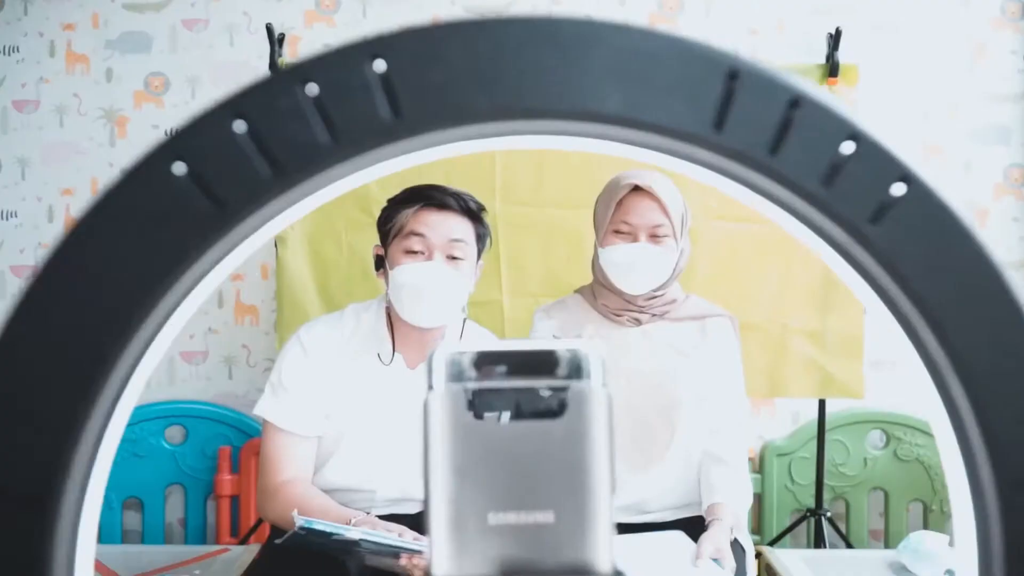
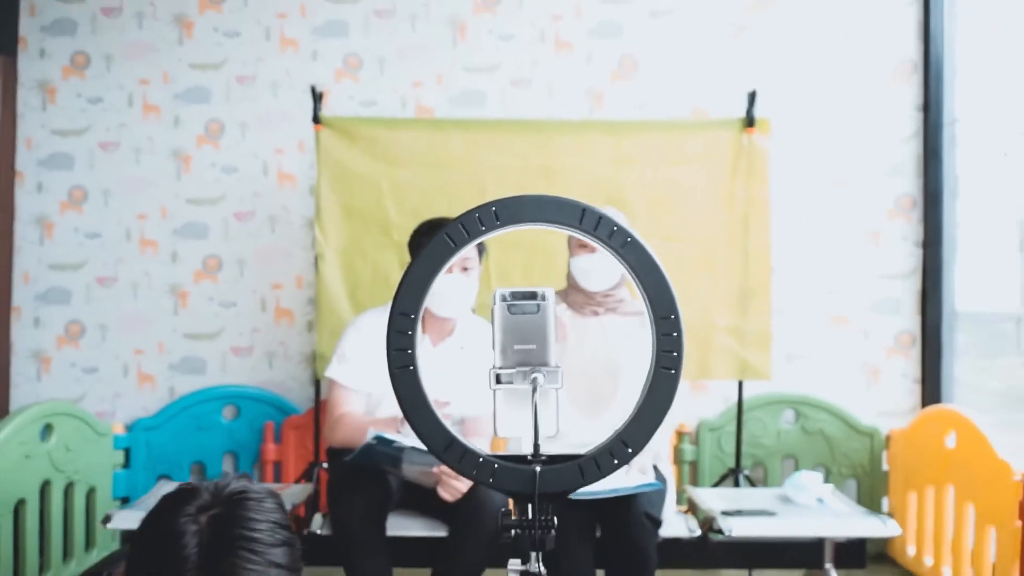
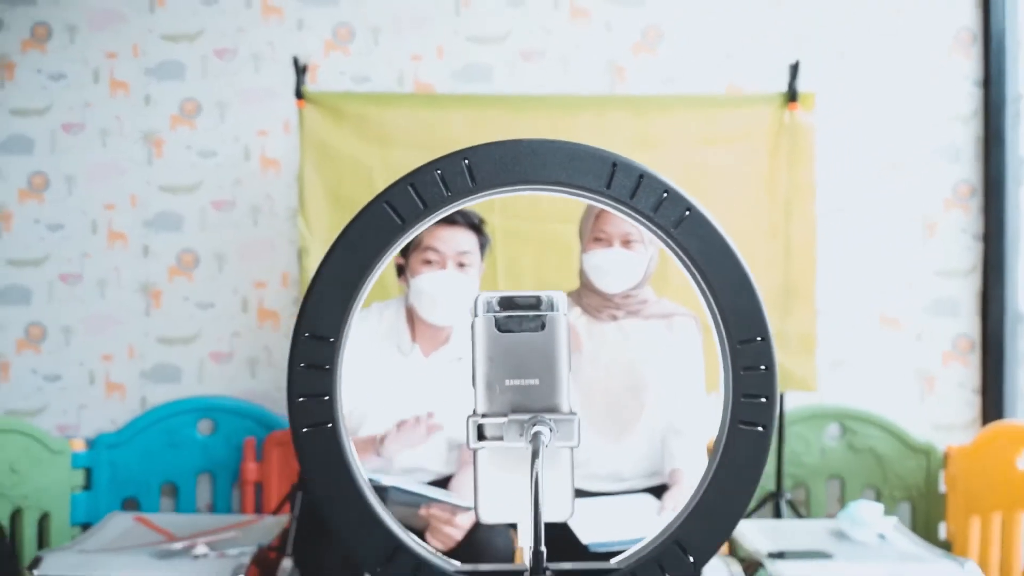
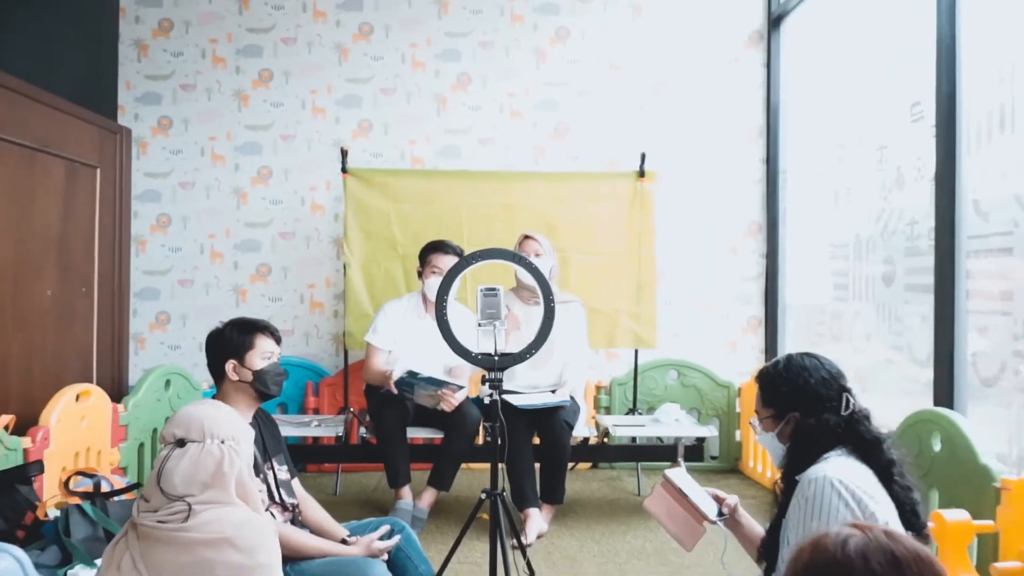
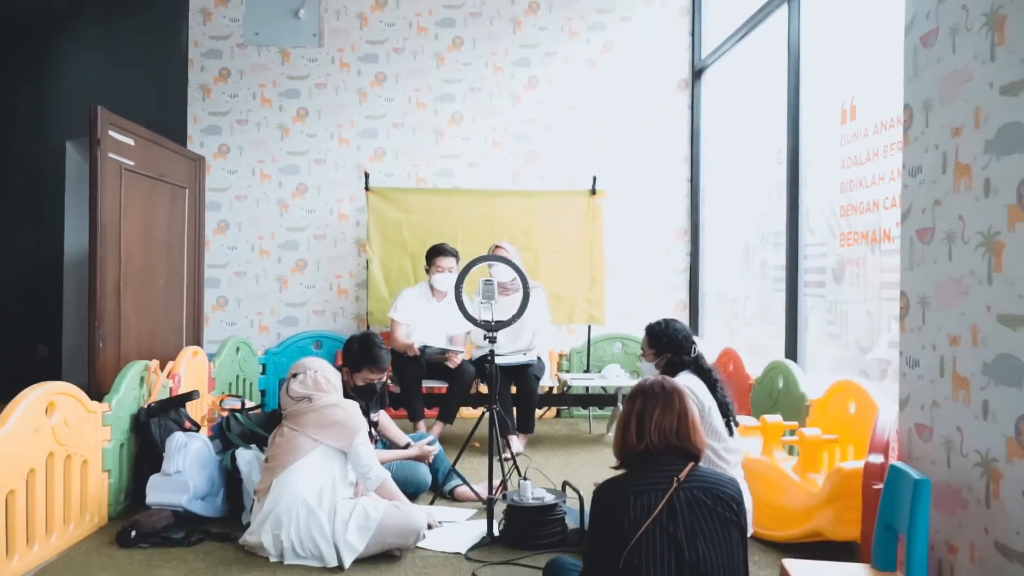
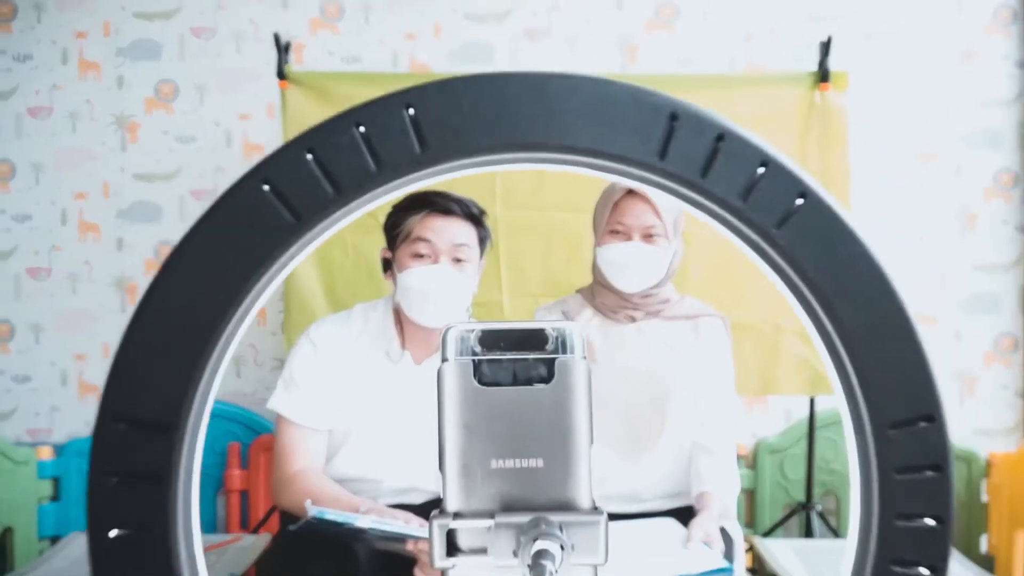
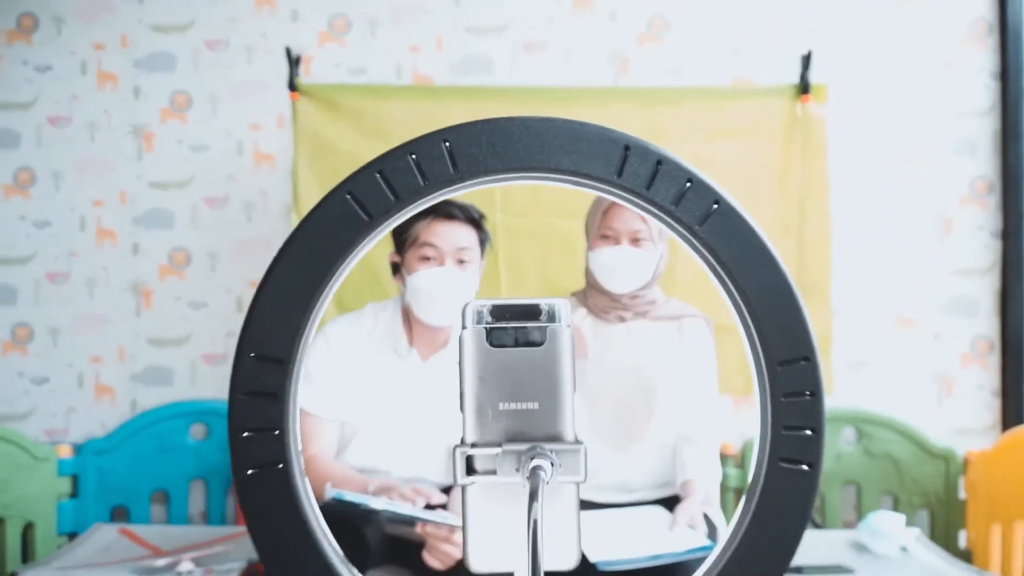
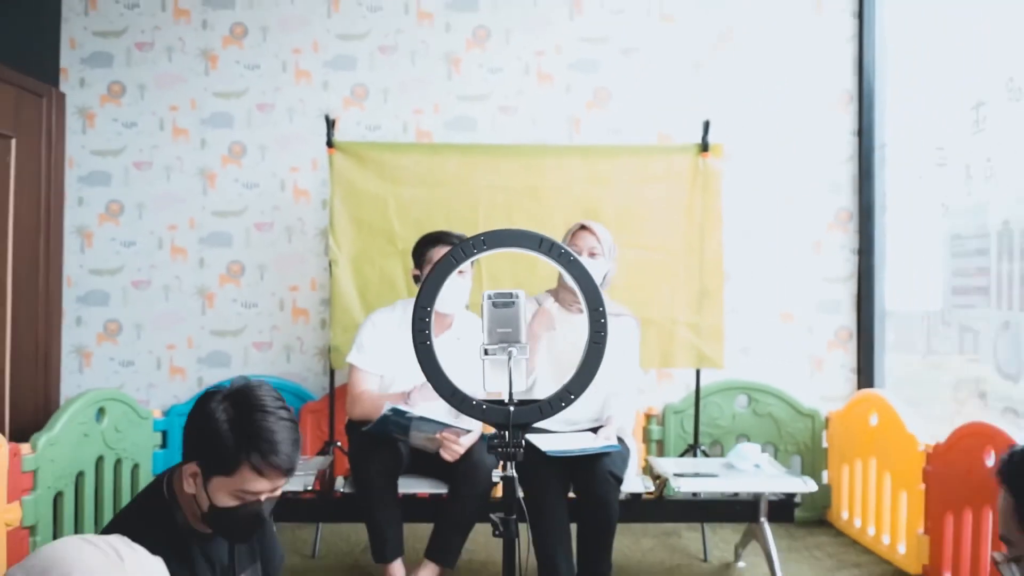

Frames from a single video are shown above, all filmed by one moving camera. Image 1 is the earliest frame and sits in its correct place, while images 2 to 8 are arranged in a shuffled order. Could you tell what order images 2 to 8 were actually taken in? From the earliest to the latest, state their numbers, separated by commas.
6, 7, 3, 2, 8, 4, 5
